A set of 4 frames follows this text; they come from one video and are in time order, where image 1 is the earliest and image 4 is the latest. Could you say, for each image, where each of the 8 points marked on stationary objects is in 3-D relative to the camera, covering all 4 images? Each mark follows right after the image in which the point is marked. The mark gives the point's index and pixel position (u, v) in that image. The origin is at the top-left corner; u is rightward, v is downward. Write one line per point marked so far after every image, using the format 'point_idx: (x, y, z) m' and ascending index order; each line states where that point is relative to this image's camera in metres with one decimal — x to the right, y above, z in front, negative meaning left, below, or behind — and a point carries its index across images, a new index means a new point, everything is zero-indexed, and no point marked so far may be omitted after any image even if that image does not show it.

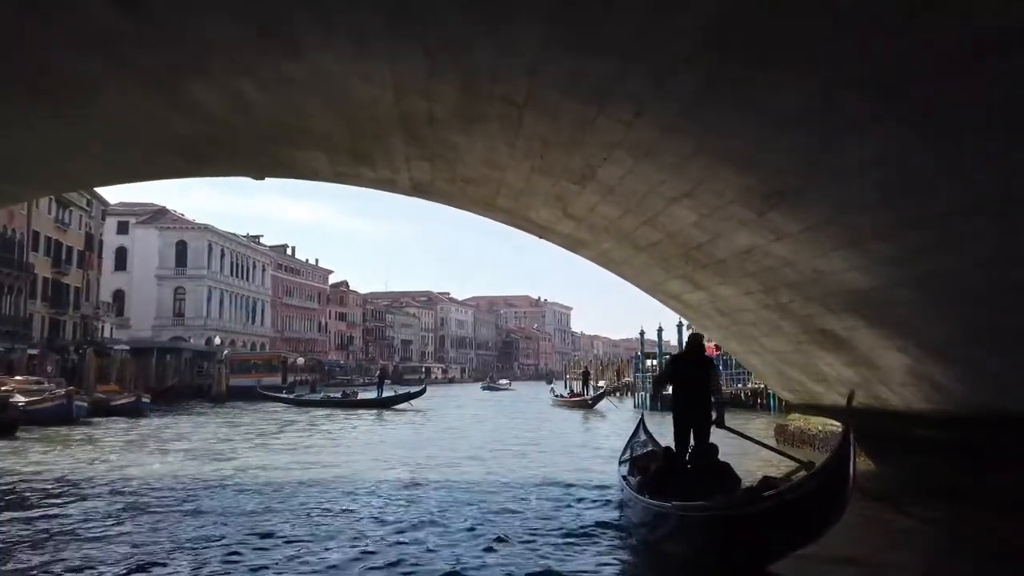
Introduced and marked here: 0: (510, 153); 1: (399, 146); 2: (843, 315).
0: (0.0, +1.6, +9.0) m
1: (-1.4, +1.8, +9.7) m
2: (+4.5, -0.3, +10.3) m
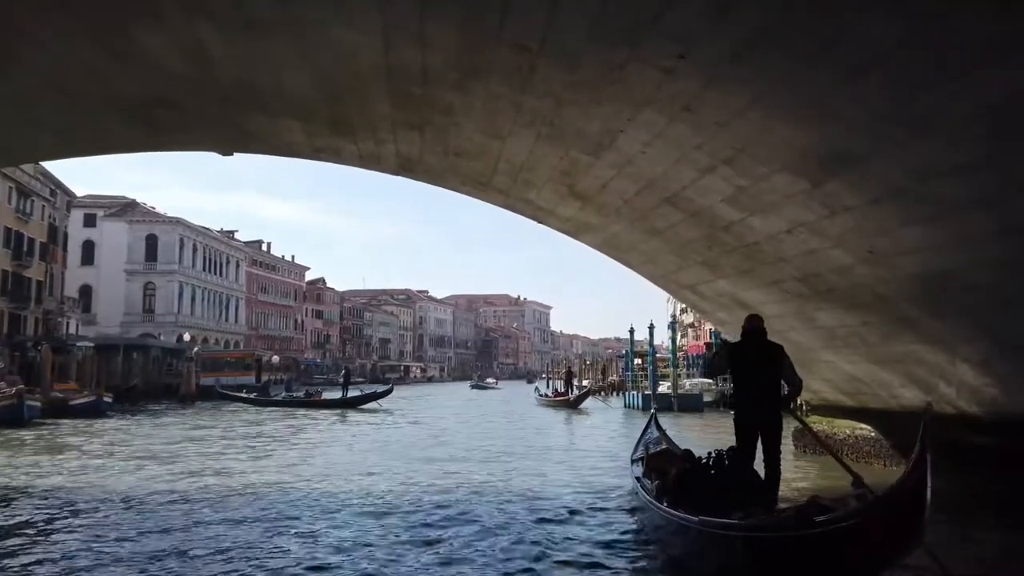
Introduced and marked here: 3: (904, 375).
0: (+0.1, +1.7, +8.0) m
1: (-1.4, +1.9, +8.6) m
2: (+4.4, -0.2, +9.4) m
3: (+5.6, -1.3, +11.1) m
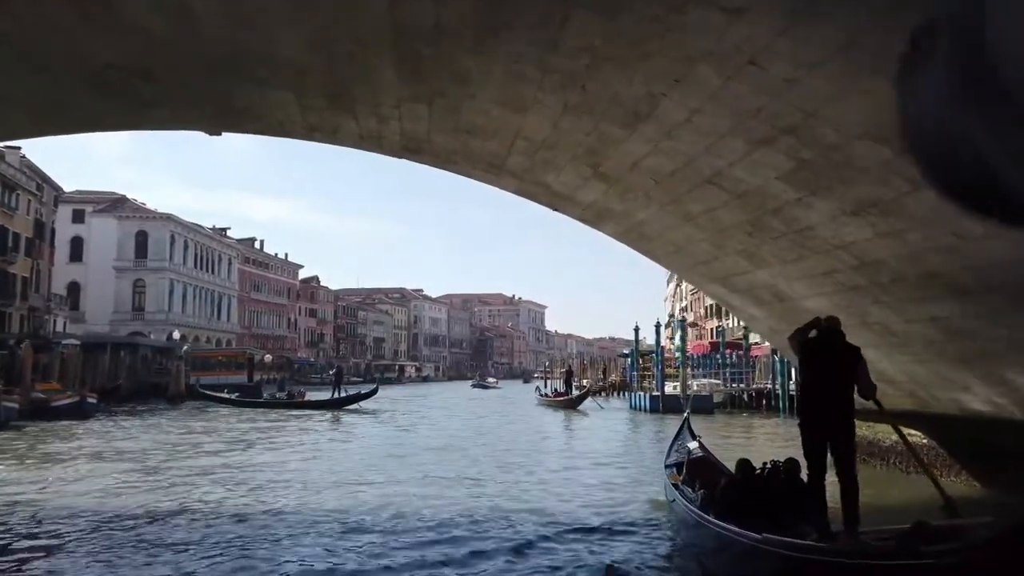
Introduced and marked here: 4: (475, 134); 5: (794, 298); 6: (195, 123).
0: (+0.2, +1.8, +7.2) m
1: (-1.2, +2.0, +7.8) m
2: (+4.6, -0.2, +8.6) m
3: (+5.8, -1.2, +10.4) m
4: (-0.4, +1.7, +9.0) m
5: (+3.9, -0.2, +11.0) m
6: (-4.0, +2.0, +9.8) m
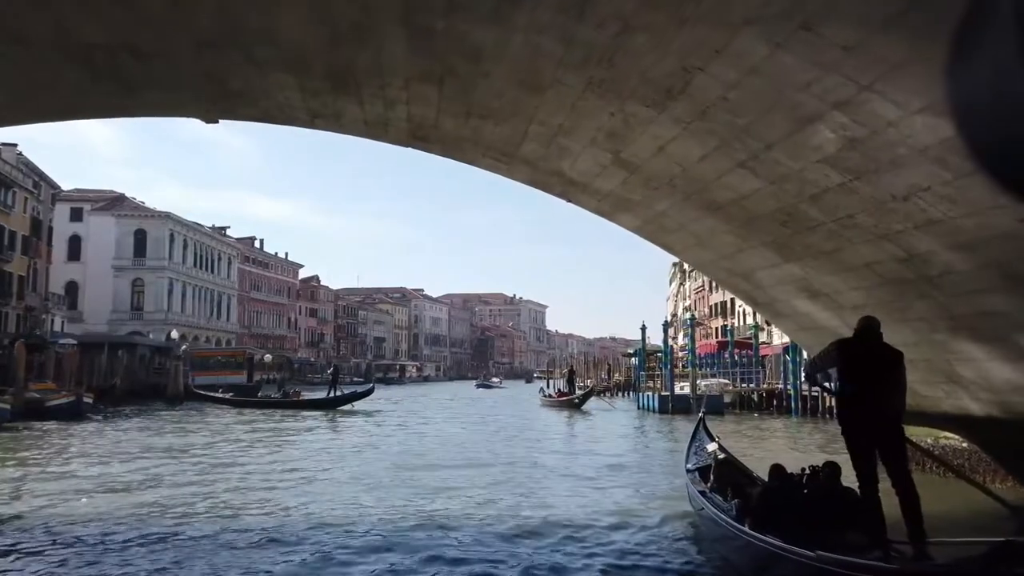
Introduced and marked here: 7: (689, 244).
0: (+0.4, +1.9, +6.7) m
1: (-1.1, +2.1, +7.3) m
2: (+4.7, -0.1, +8.2) m
3: (+5.9, -1.1, +9.9) m
4: (-0.3, +1.8, +8.5) m
5: (+4.0, -0.1, +10.5) m
6: (-3.8, +2.1, +9.3) m
7: (+2.3, +0.6, +10.9) m
